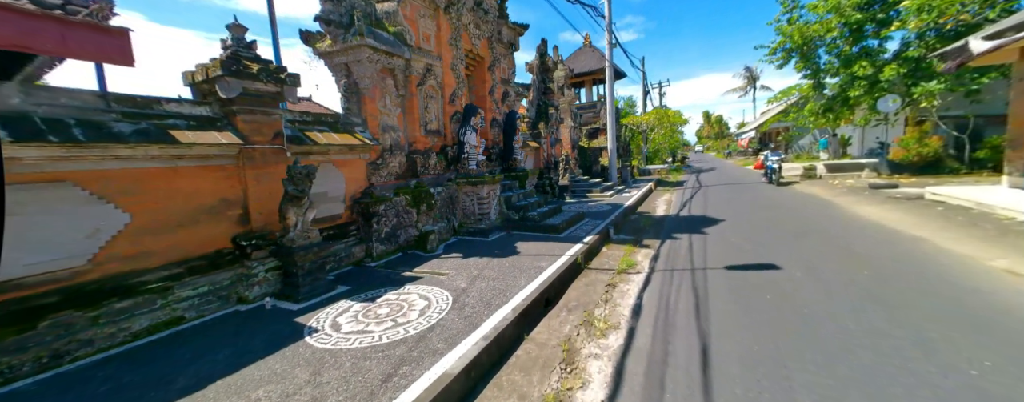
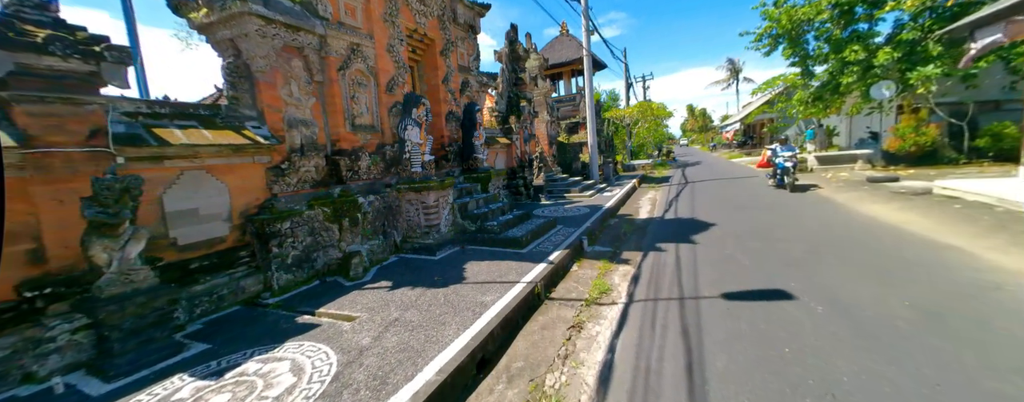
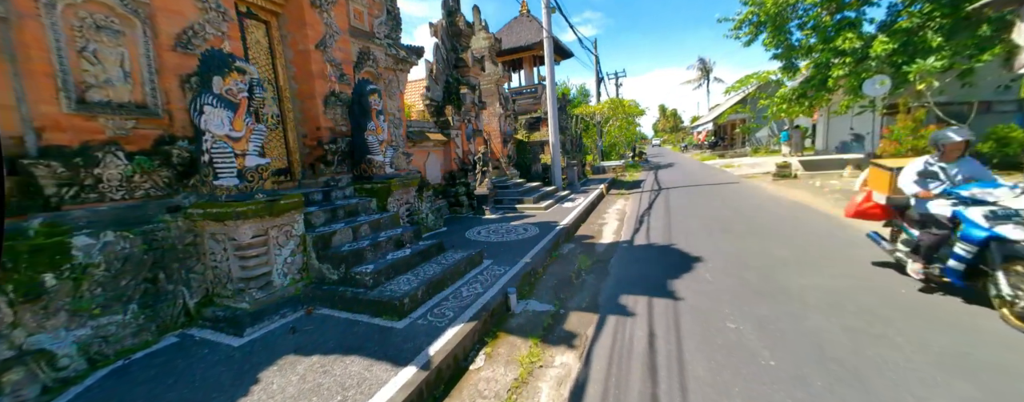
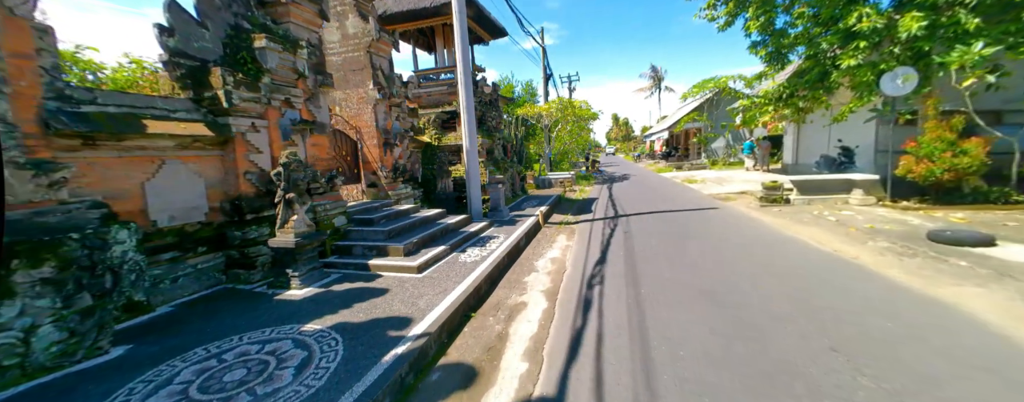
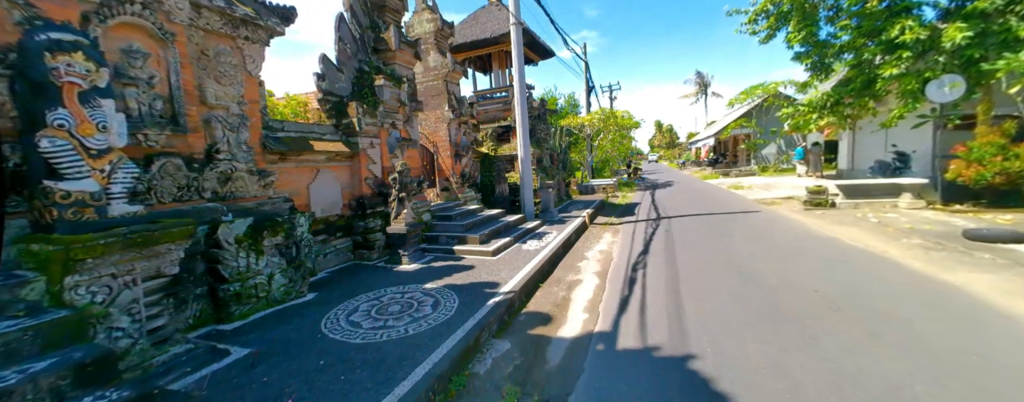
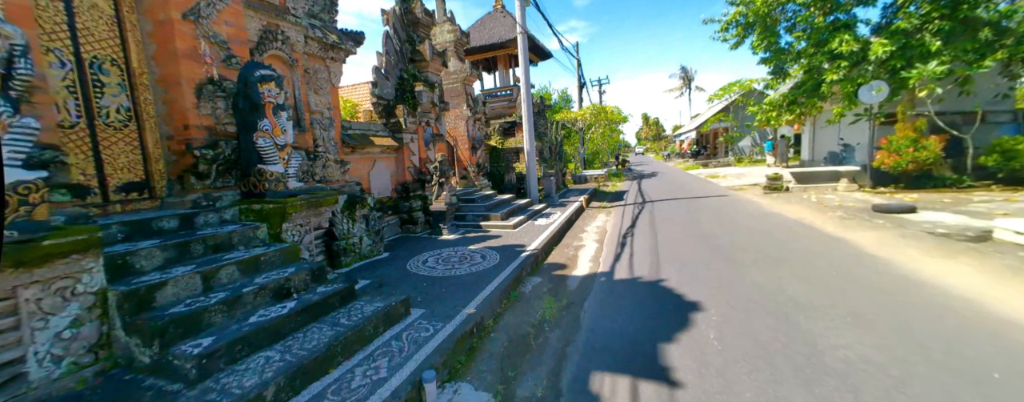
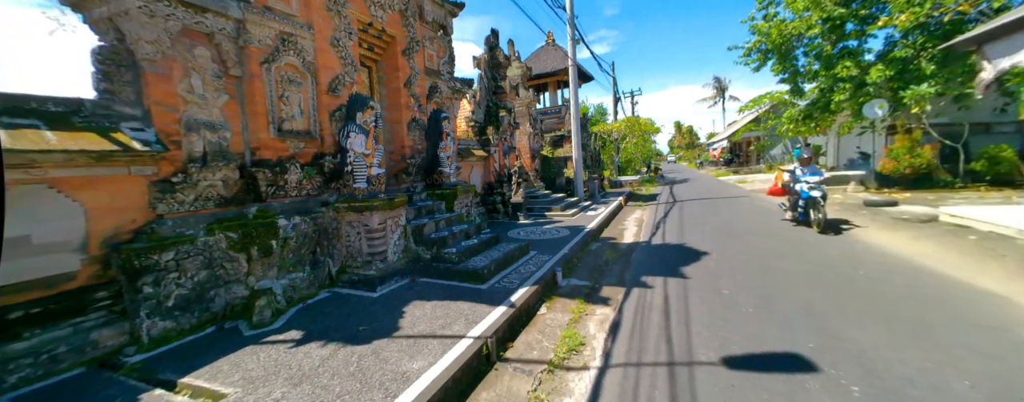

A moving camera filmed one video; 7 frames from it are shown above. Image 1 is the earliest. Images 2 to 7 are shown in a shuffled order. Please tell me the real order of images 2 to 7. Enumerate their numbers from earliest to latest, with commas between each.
2, 7, 3, 6, 5, 4
